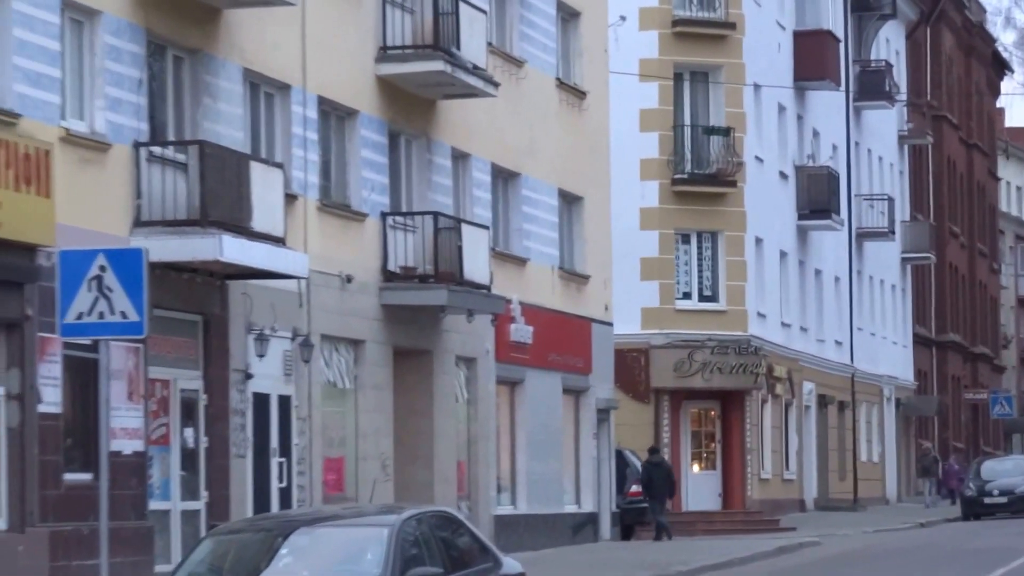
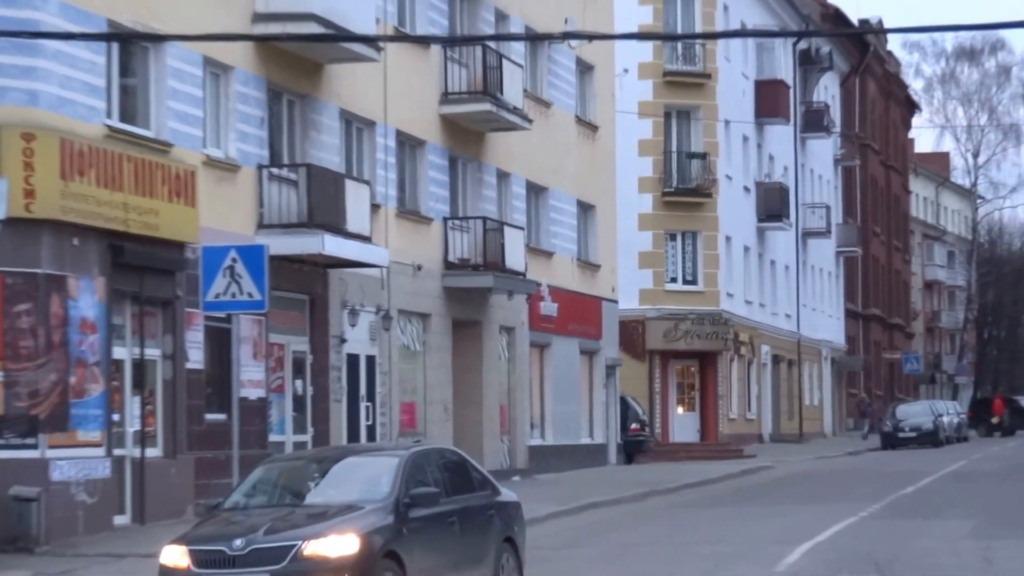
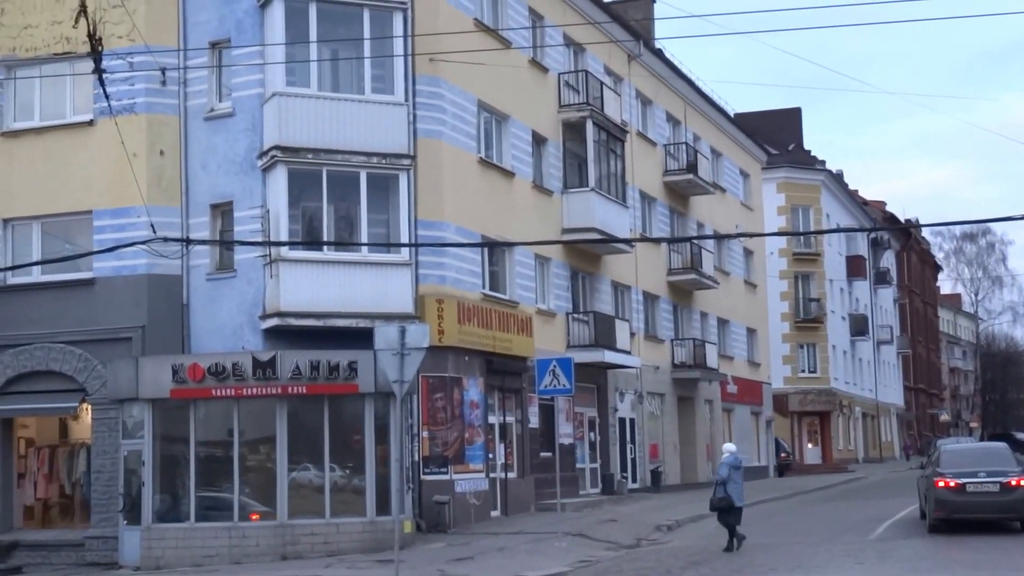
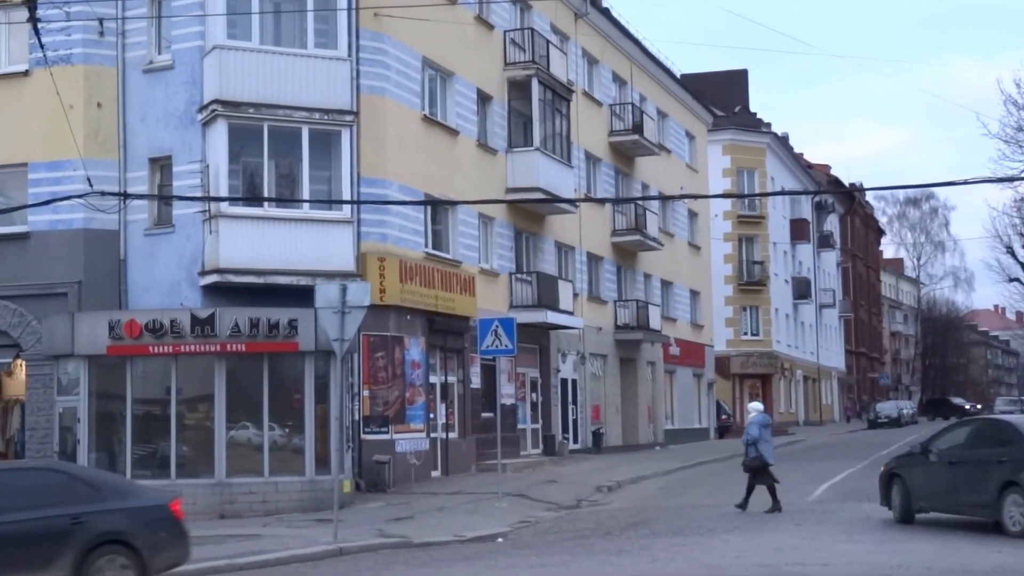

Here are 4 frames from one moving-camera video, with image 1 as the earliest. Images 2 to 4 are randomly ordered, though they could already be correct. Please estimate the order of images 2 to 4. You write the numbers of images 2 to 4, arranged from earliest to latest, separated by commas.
2, 4, 3
